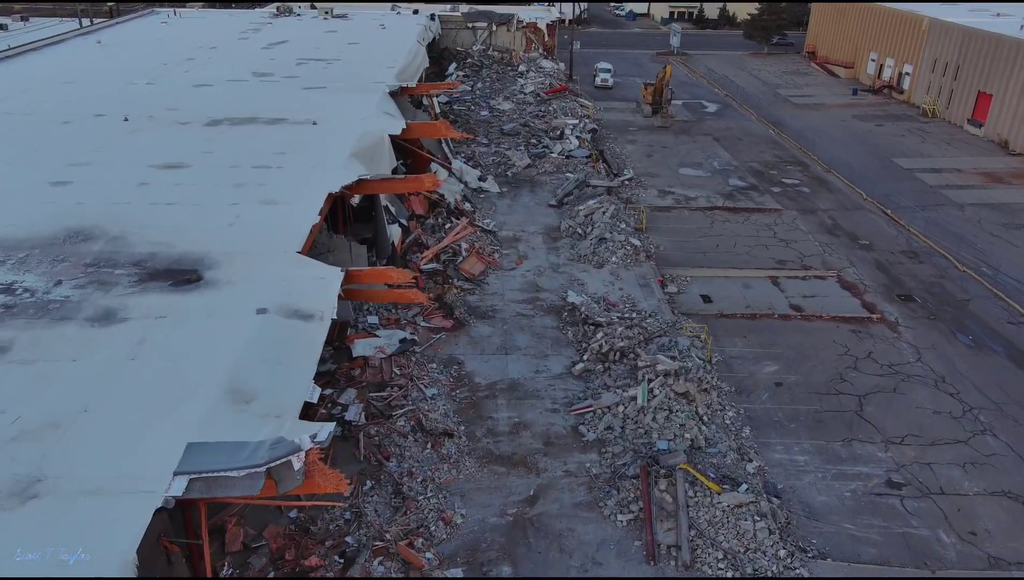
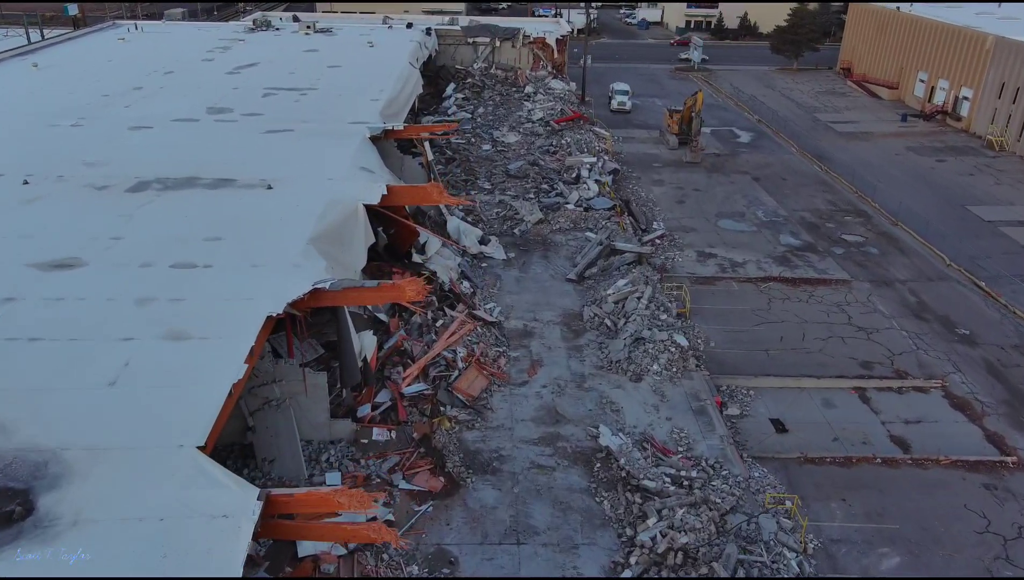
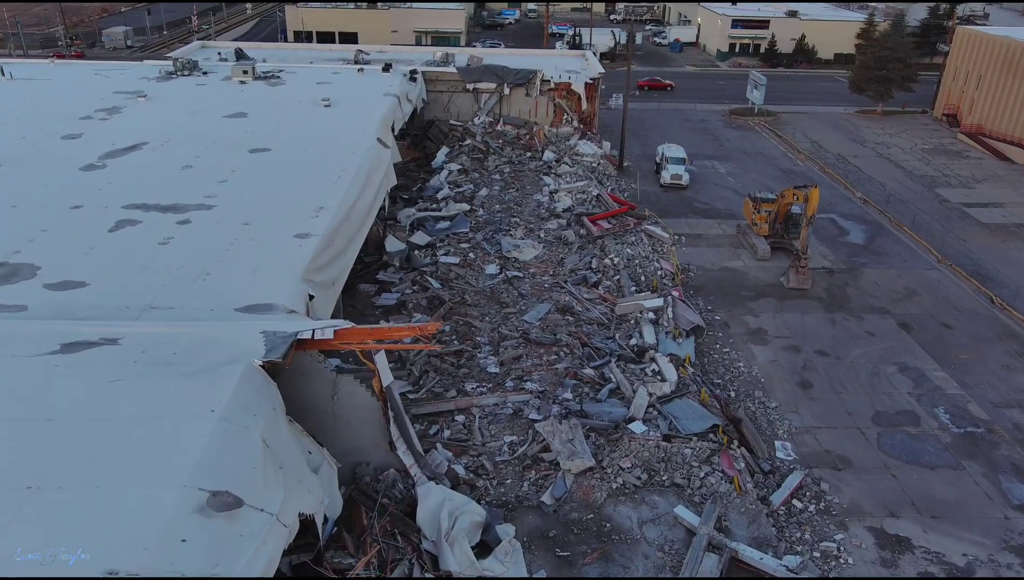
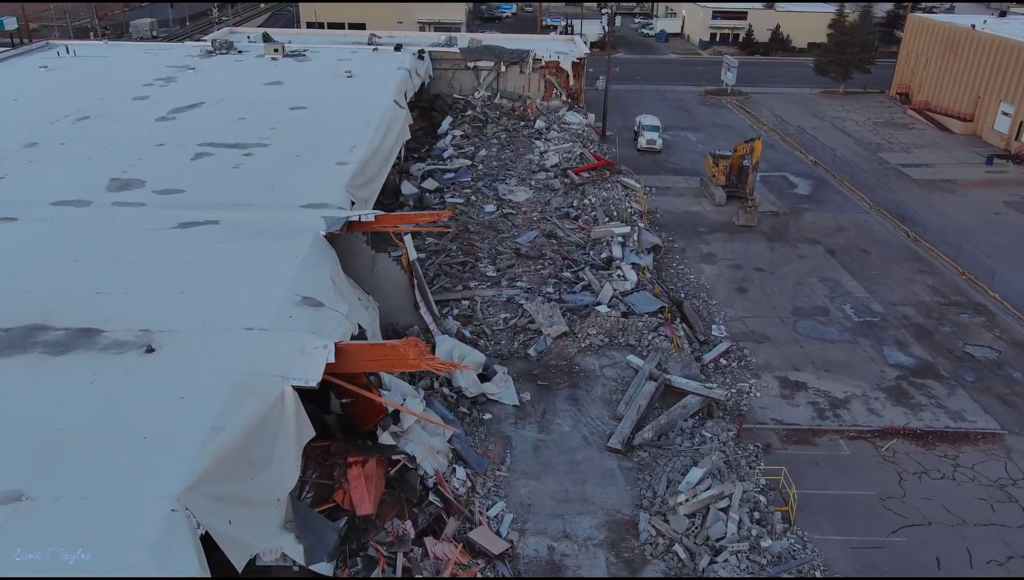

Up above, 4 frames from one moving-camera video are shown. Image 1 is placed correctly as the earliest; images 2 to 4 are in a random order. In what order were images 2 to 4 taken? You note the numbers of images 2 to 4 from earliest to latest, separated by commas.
2, 4, 3
